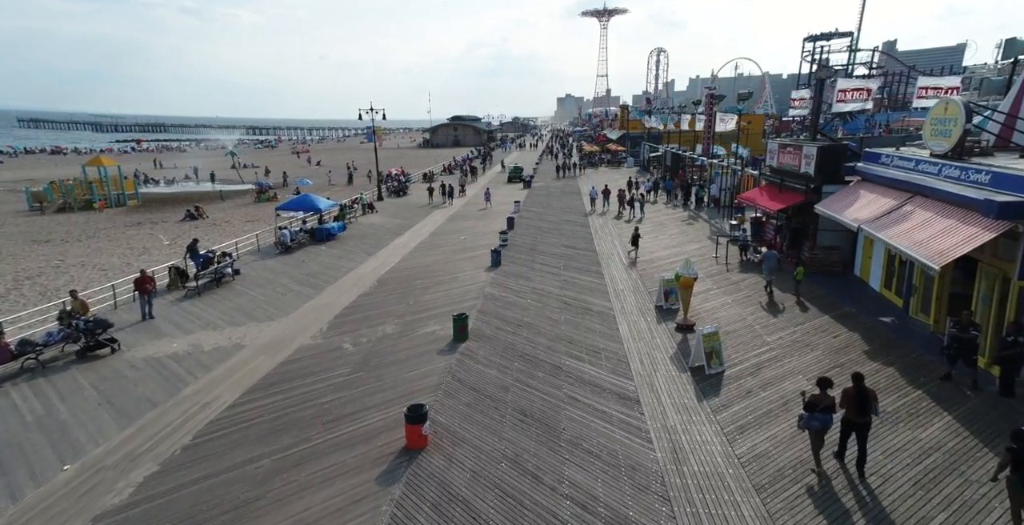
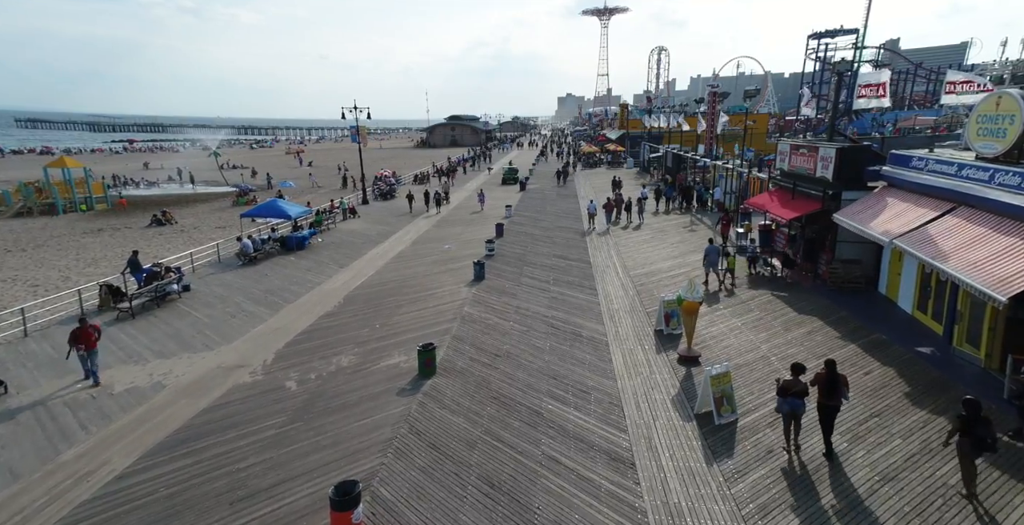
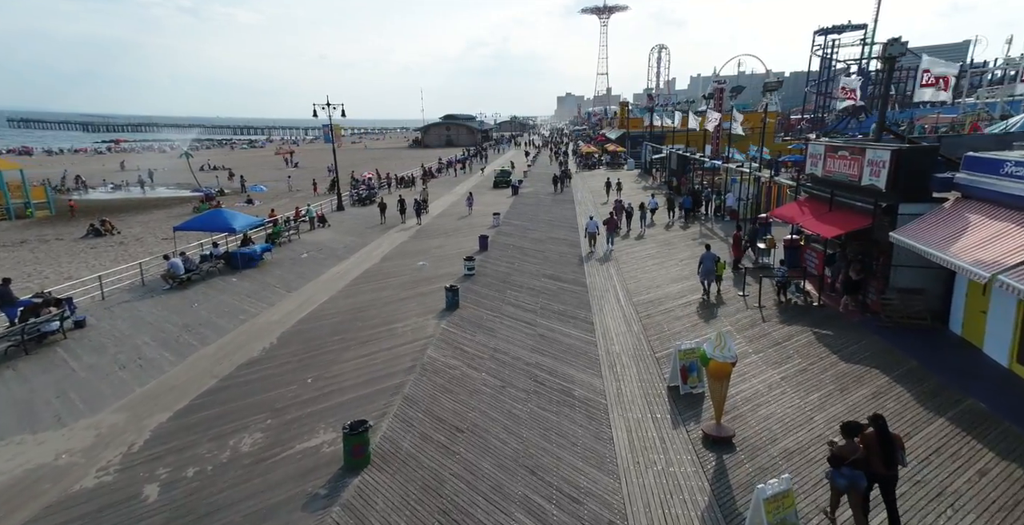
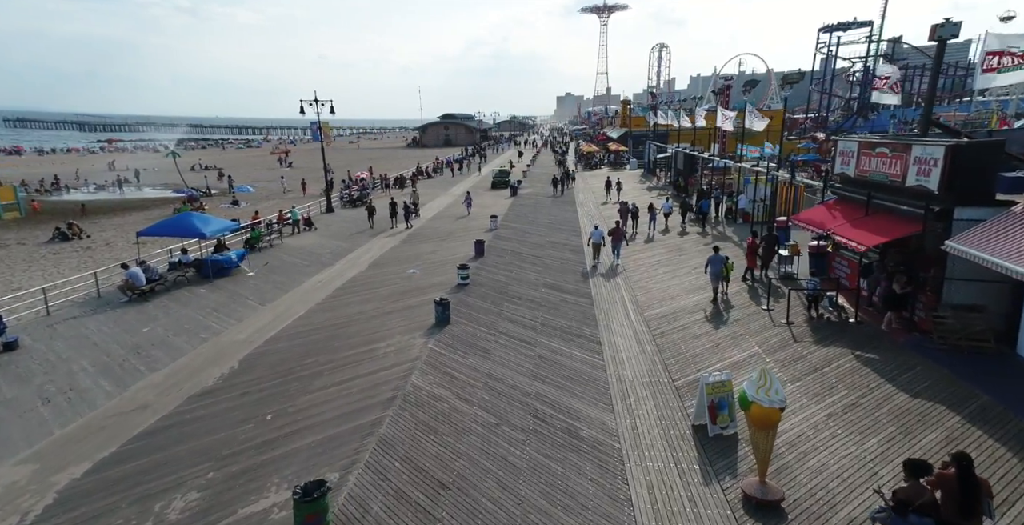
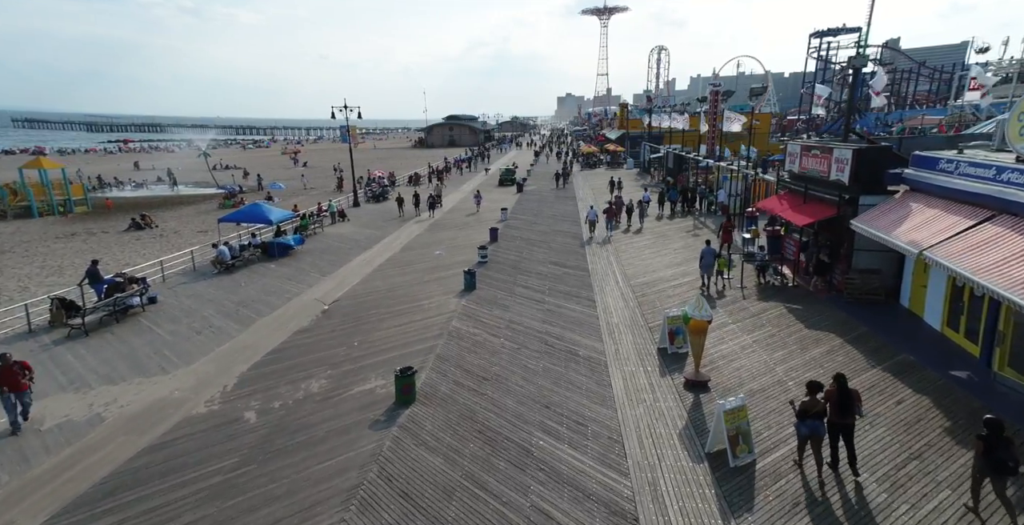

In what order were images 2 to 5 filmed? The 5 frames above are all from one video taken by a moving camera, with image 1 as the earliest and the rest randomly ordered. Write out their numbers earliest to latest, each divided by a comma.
2, 5, 3, 4
